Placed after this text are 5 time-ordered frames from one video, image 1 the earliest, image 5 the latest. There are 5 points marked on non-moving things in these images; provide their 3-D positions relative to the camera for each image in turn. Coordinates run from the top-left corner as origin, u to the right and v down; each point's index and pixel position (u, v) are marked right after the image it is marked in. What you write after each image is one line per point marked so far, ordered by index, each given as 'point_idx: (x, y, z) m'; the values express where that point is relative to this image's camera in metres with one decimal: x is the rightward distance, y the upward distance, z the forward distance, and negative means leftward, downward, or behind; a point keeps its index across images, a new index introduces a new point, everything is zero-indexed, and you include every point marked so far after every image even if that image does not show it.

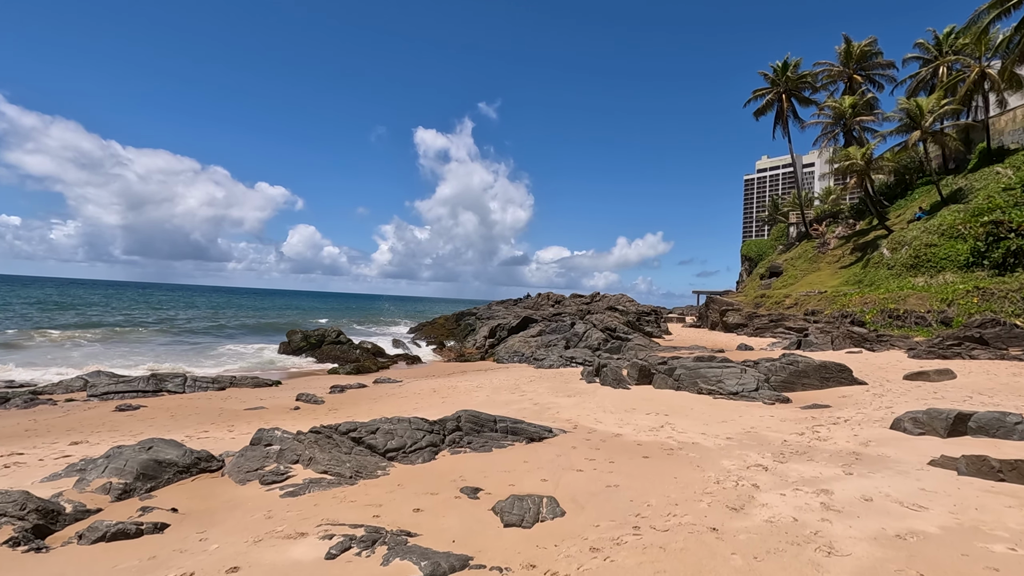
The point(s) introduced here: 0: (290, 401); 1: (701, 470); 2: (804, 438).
0: (-6.2, -3.2, +14.6) m
1: (+2.4, -2.3, +6.5) m
2: (+4.4, -2.3, +7.9) m
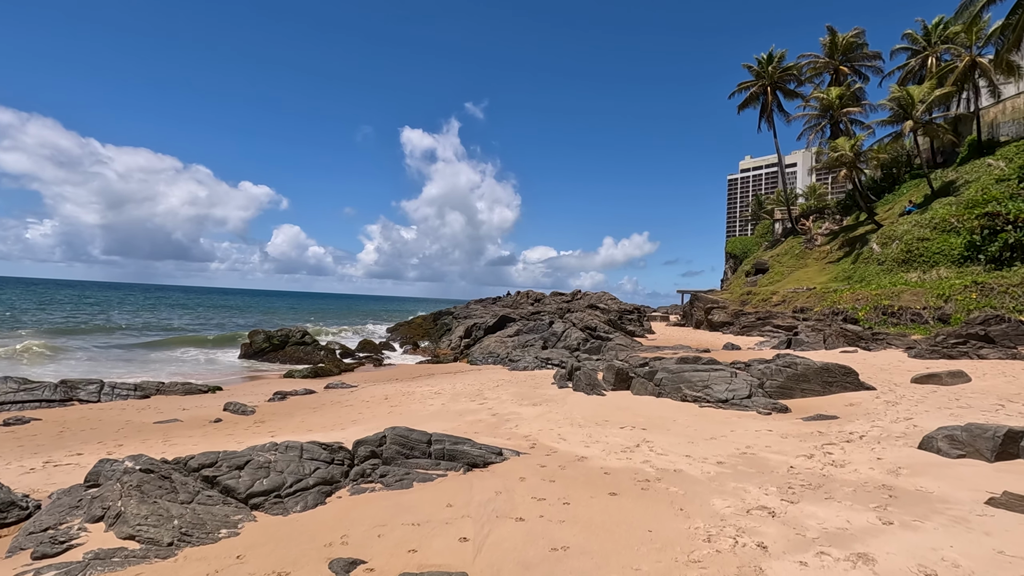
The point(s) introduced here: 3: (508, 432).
0: (-7.2, -3.0, +12.6) m
1: (+1.6, -2.1, +4.8) m
2: (+3.6, -2.1, +6.3) m
3: (-0.1, -2.5, +8.9) m
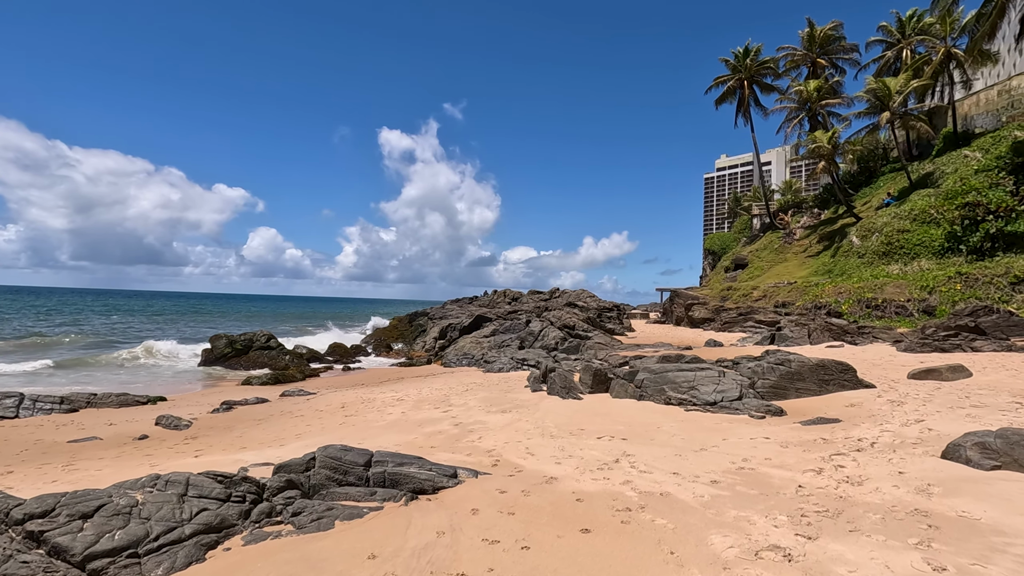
0: (-7.9, -3.0, +11.2) m
1: (+1.2, -2.0, +3.7) m
2: (+3.2, -1.9, +5.2) m
3: (-0.6, -2.4, +7.8) m
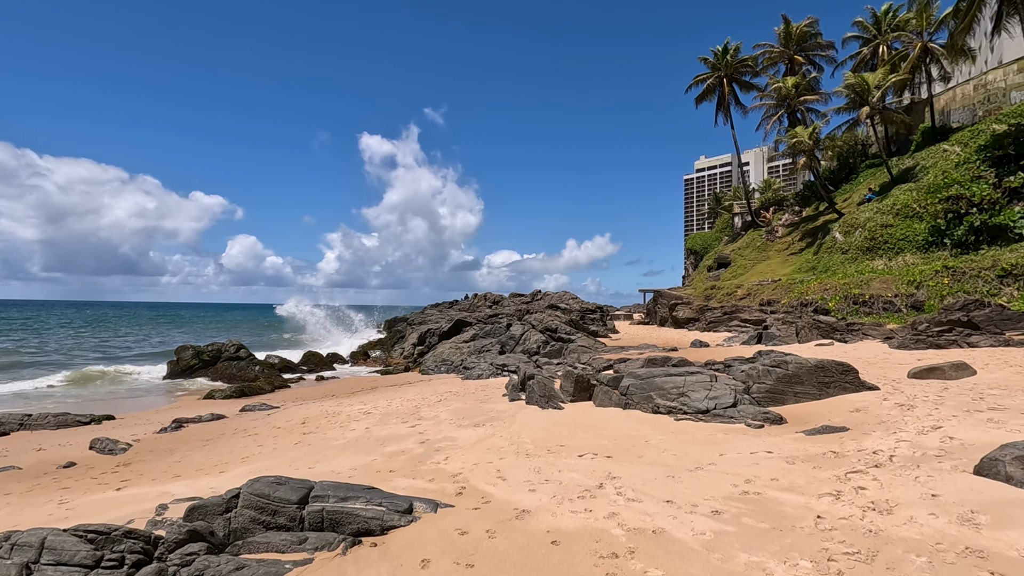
0: (-8.3, -3.1, +10.0) m
1: (+0.9, -1.9, +2.8) m
2: (+2.8, -1.9, +4.4) m
3: (-1.0, -2.4, +6.8) m
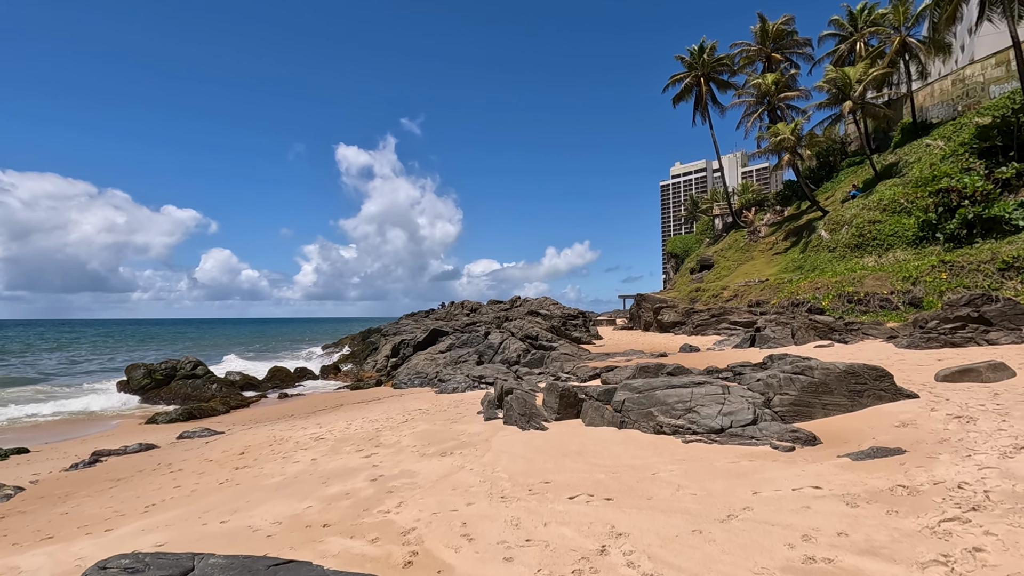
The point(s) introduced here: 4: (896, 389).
0: (-8.7, -3.3, +8.1) m
1: (+0.8, -1.8, +1.3) m
2: (+2.6, -1.7, +2.9) m
3: (-1.3, -2.3, +5.2) m
4: (+5.4, -1.4, +7.4) m
